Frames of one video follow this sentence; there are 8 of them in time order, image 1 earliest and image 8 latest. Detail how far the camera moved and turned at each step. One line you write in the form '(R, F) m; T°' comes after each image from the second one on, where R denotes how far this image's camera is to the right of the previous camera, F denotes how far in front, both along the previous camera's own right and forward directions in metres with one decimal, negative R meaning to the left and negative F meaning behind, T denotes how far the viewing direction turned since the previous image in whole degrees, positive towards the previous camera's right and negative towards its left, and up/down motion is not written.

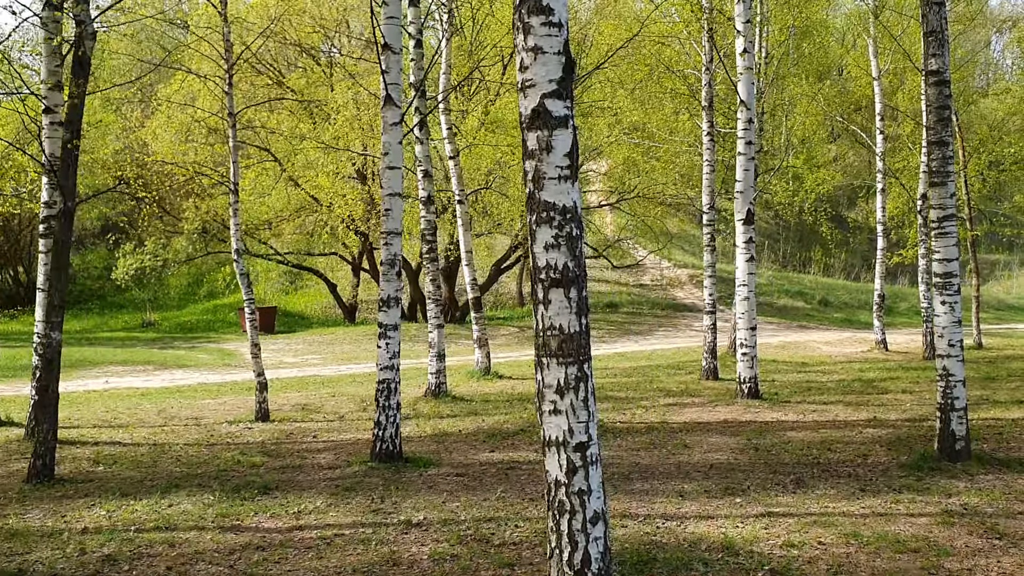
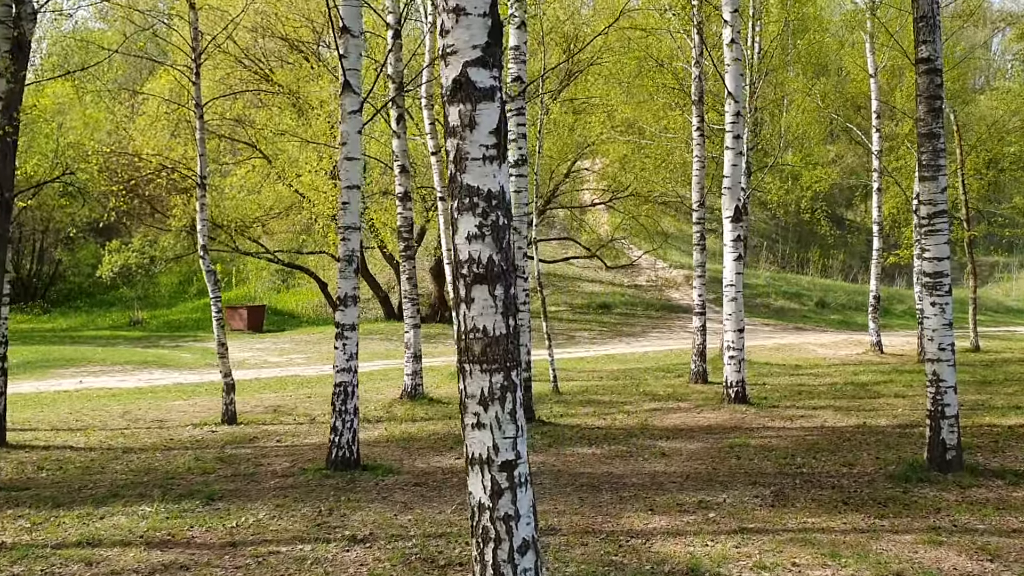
(+0.3, +0.4) m; 0°
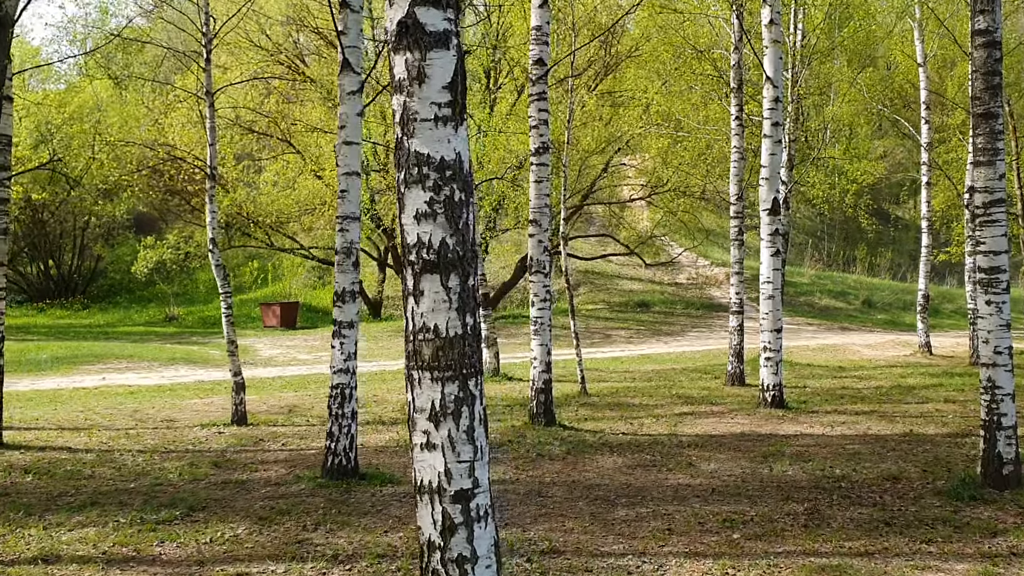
(+0.2, +0.5) m; -3°
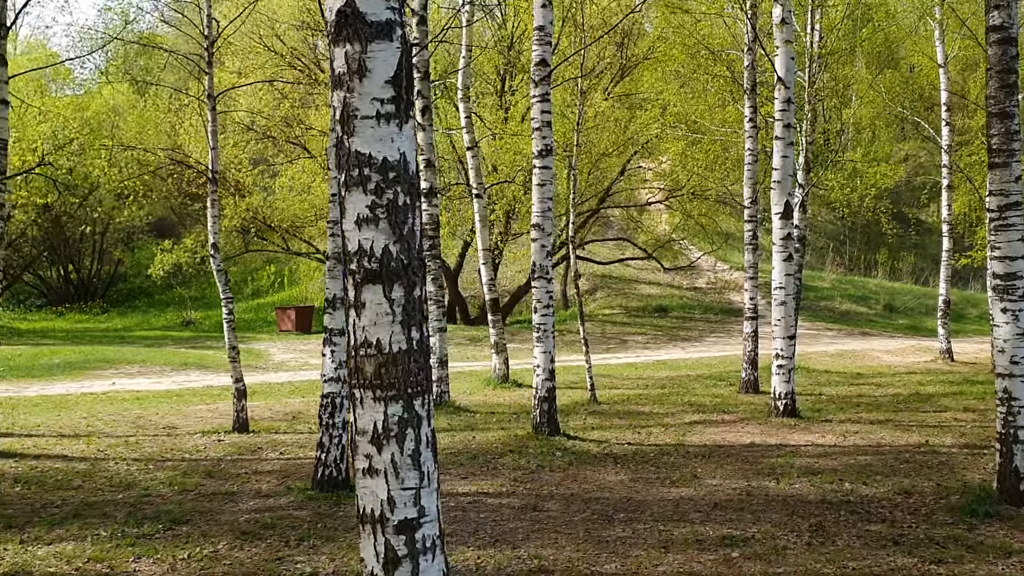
(+0.2, +0.2) m; -1°
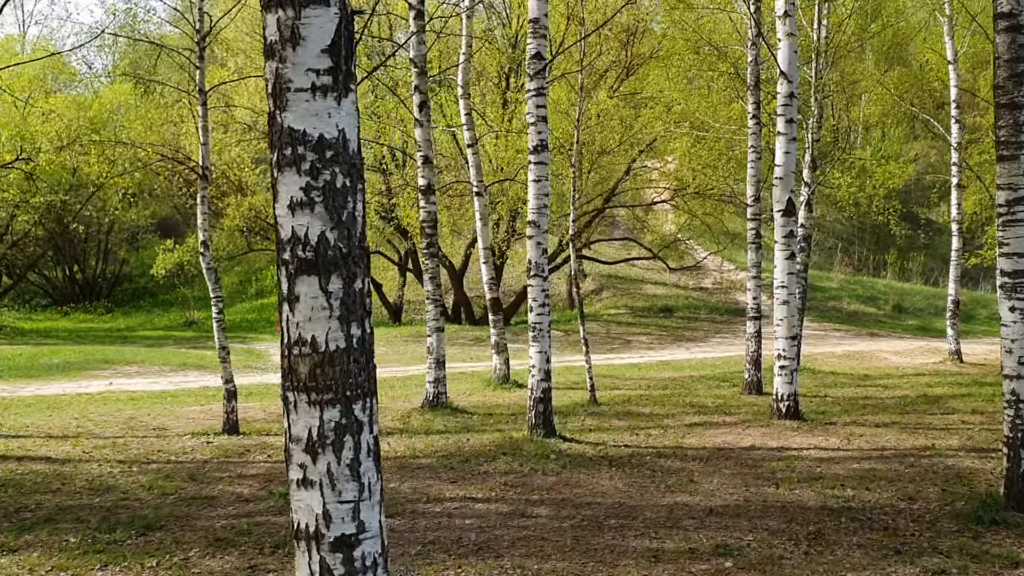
(+0.1, +0.2) m; -1°
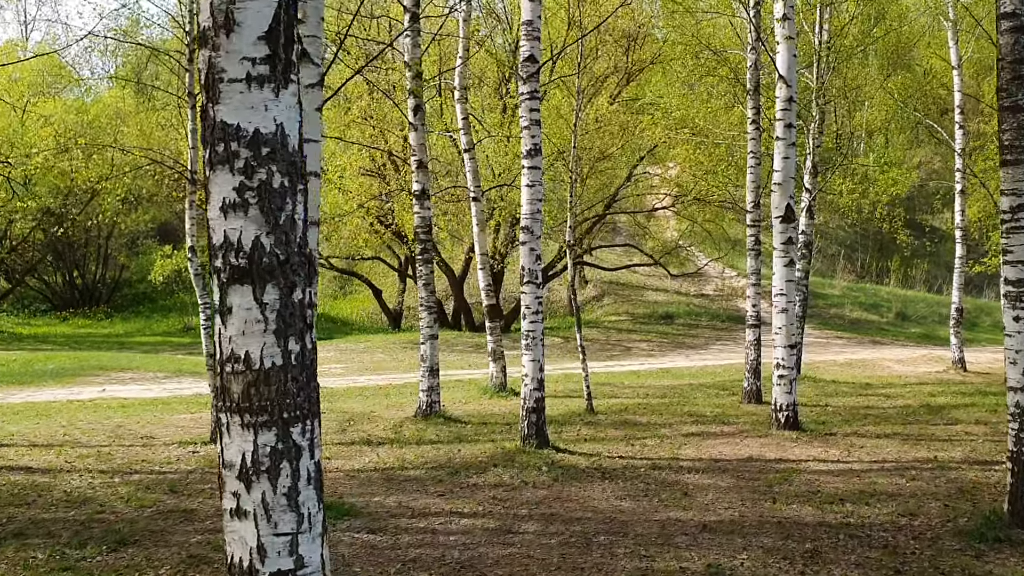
(+0.1, +0.2) m; 0°
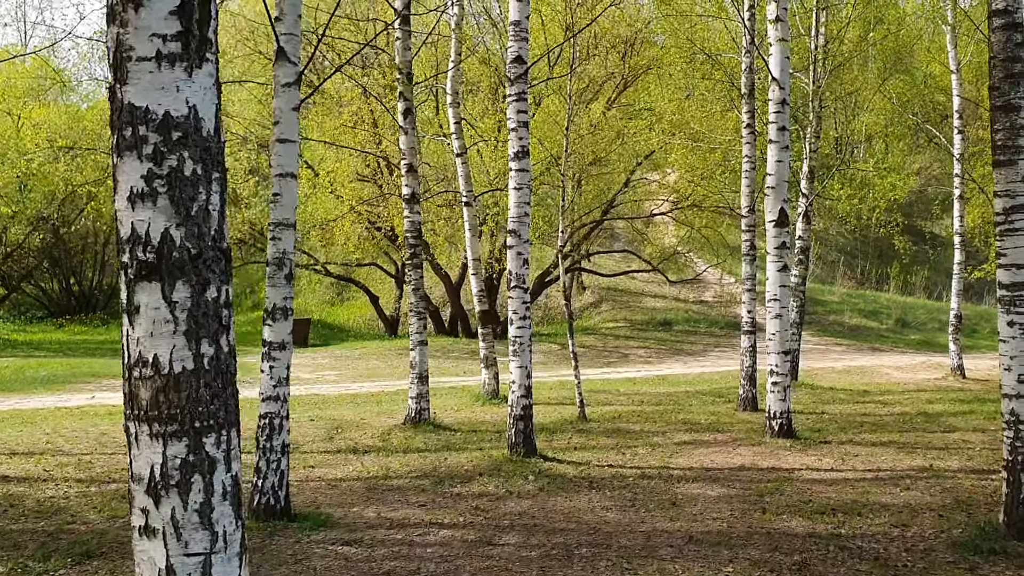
(+0.1, +0.1) m; 0°
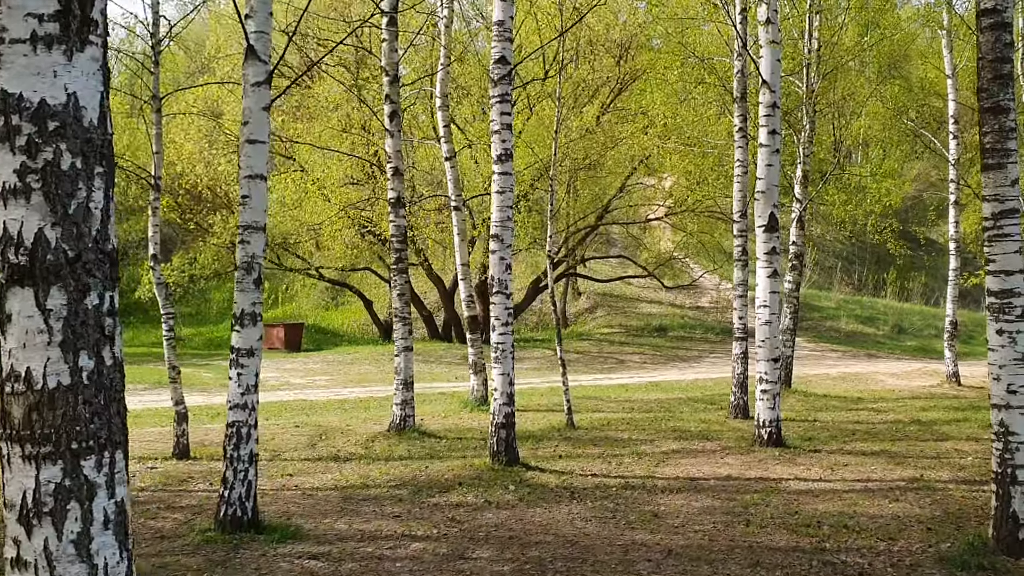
(+0.2, +0.2) m; 0°
